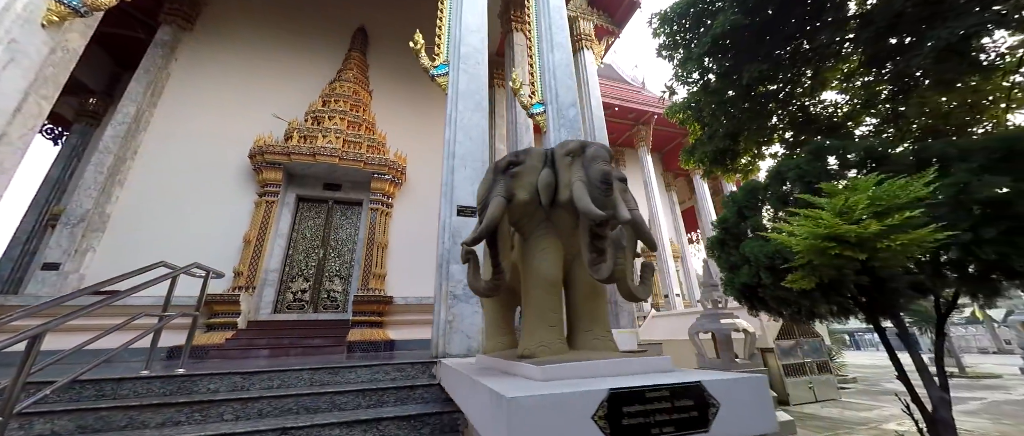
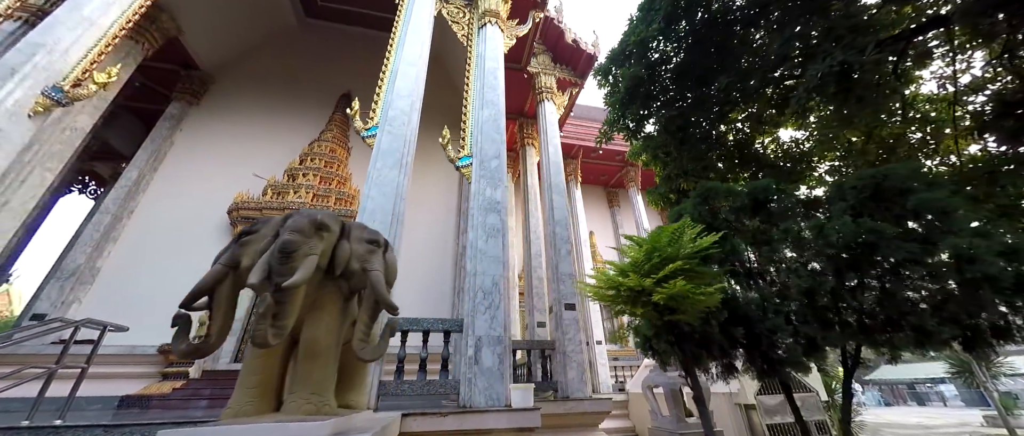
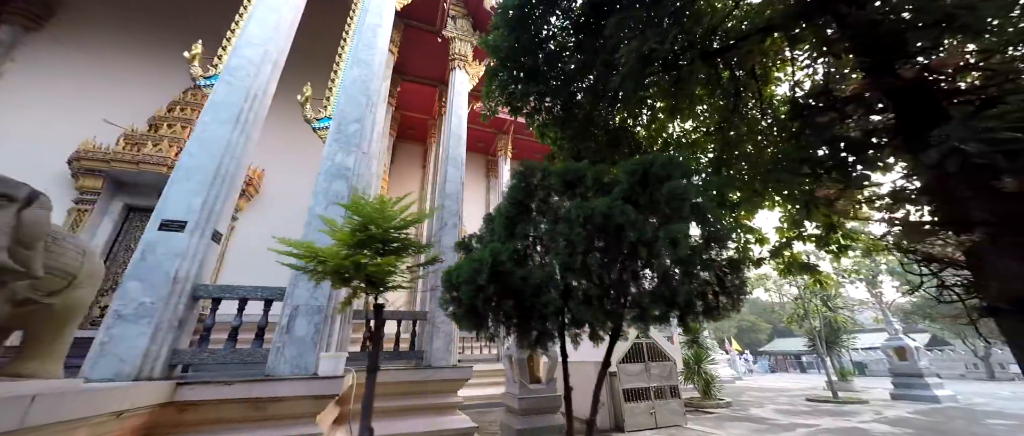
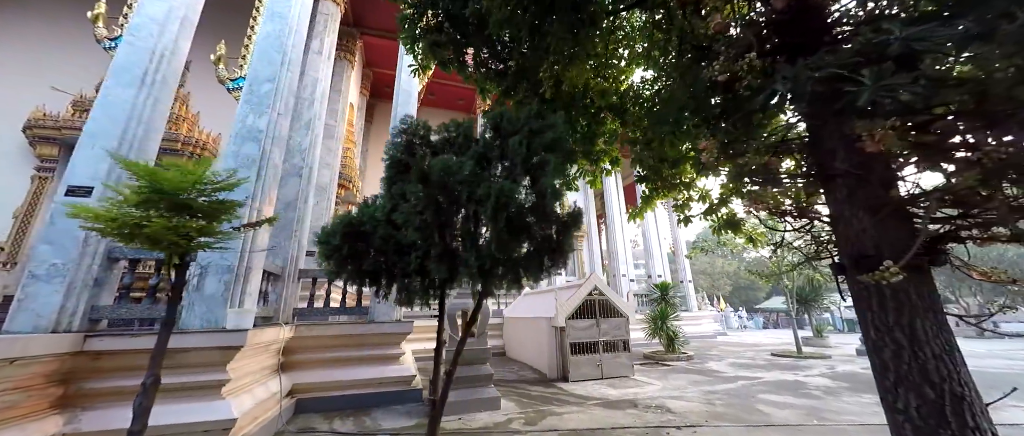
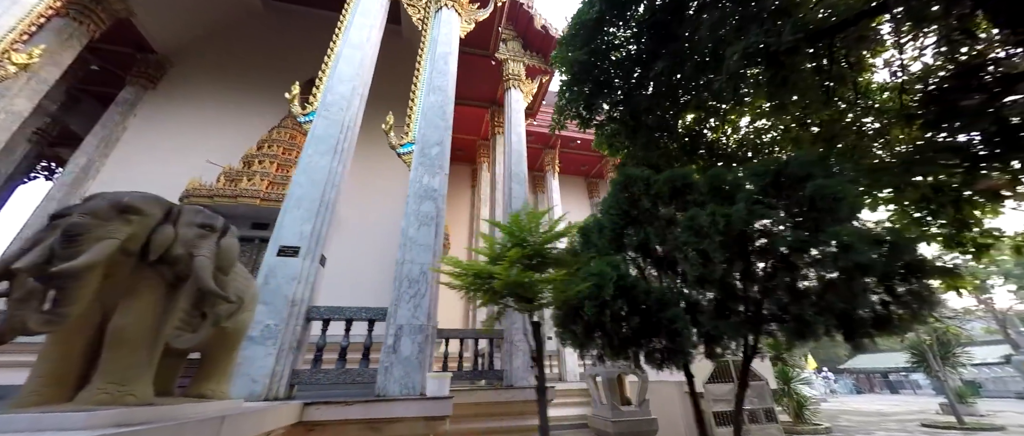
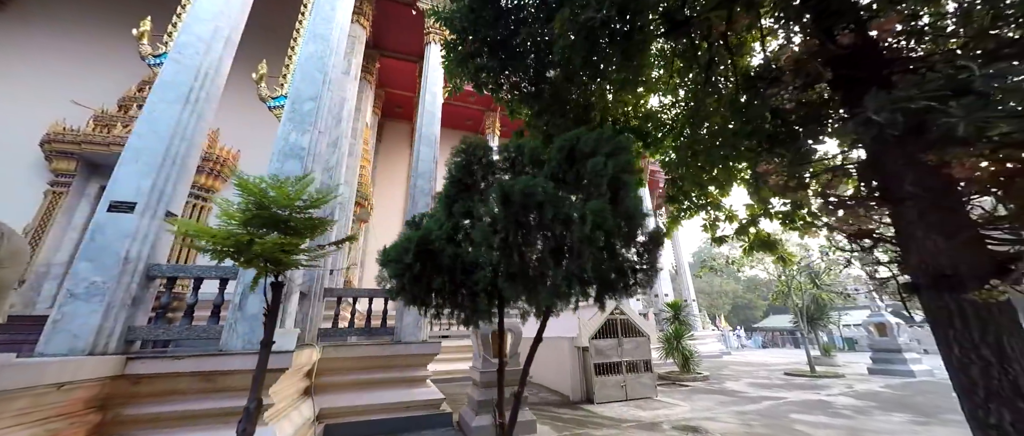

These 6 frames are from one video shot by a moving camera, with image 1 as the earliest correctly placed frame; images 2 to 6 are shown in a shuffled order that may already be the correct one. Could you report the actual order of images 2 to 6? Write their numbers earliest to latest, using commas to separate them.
2, 5, 3, 6, 4
